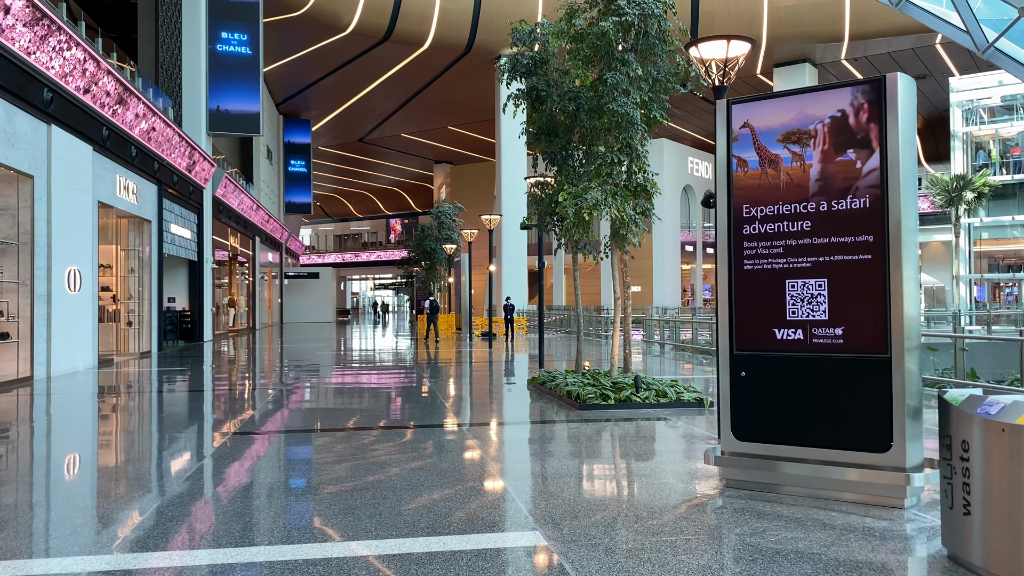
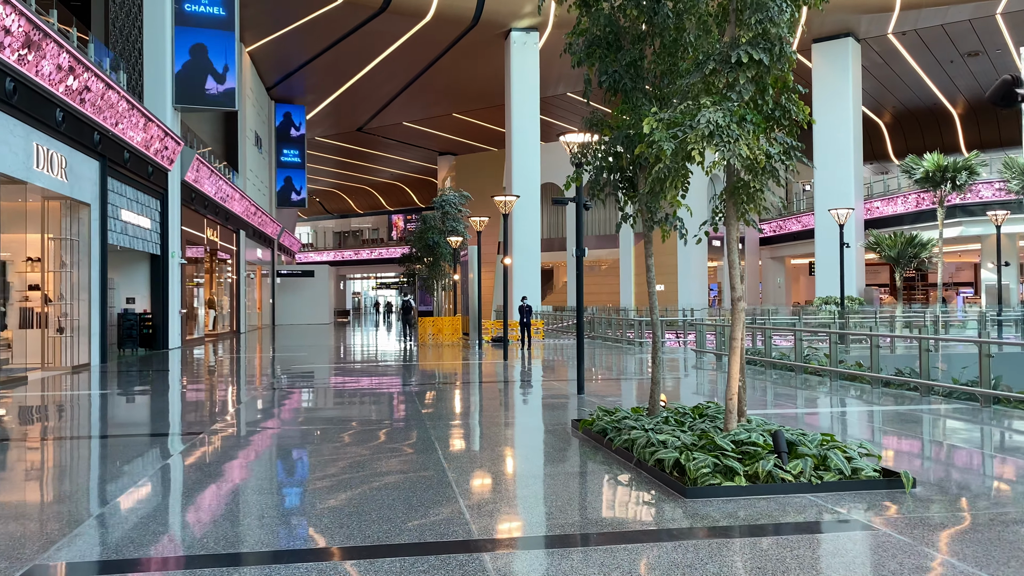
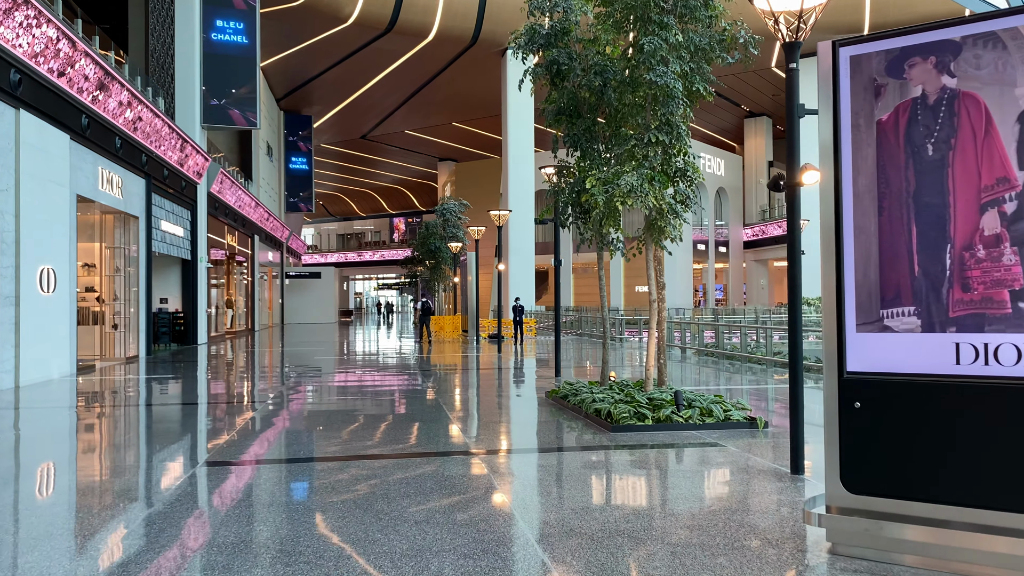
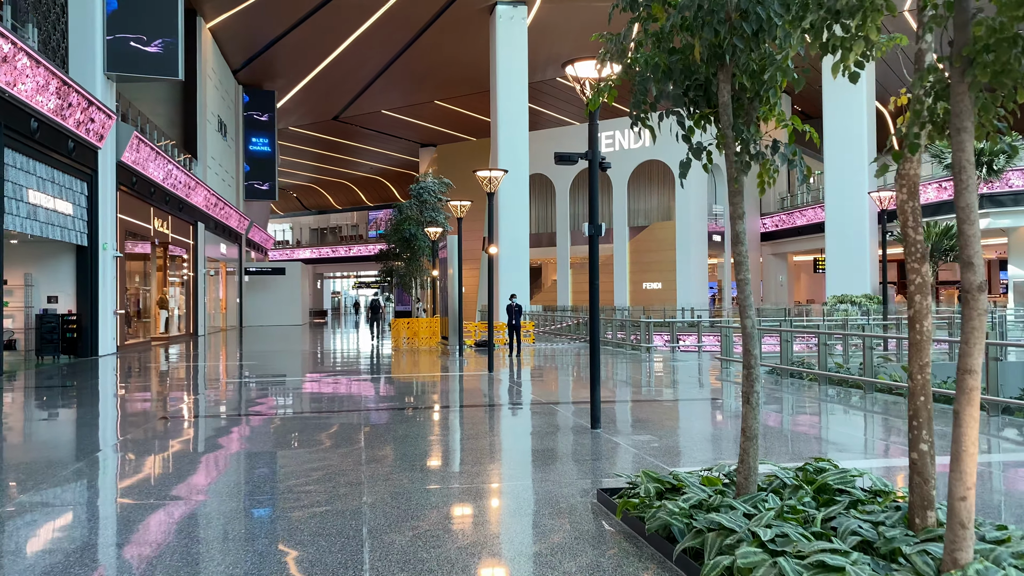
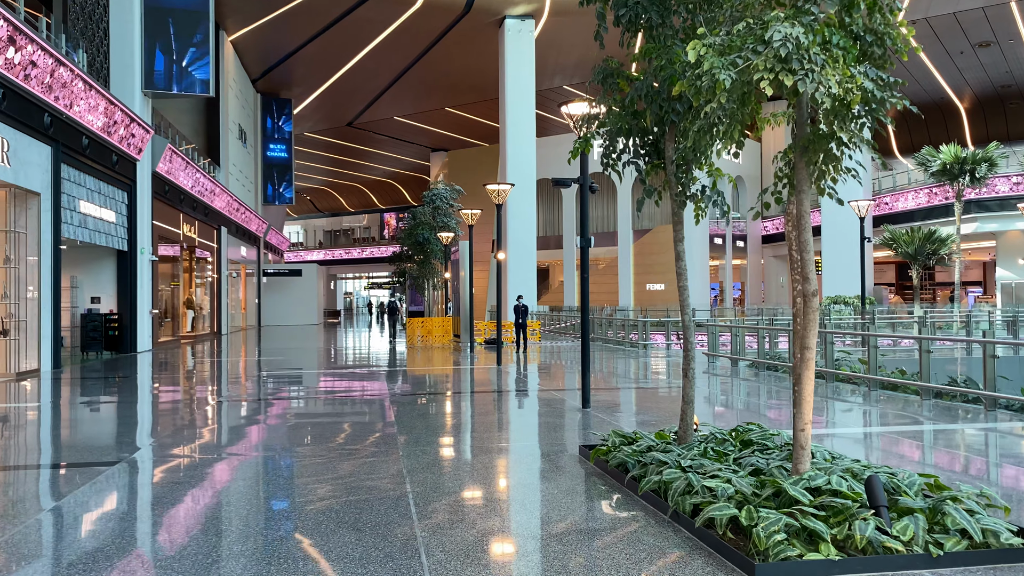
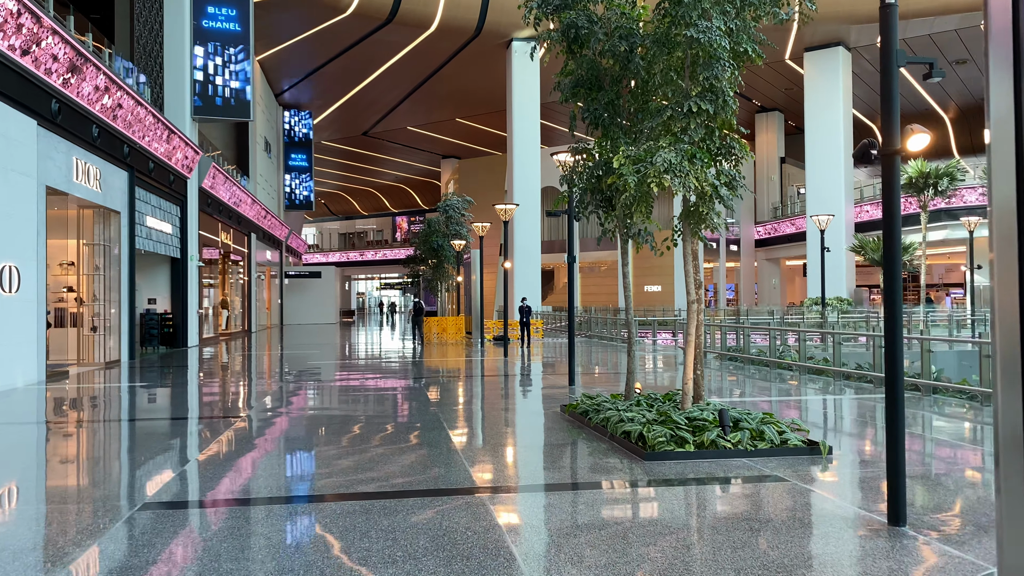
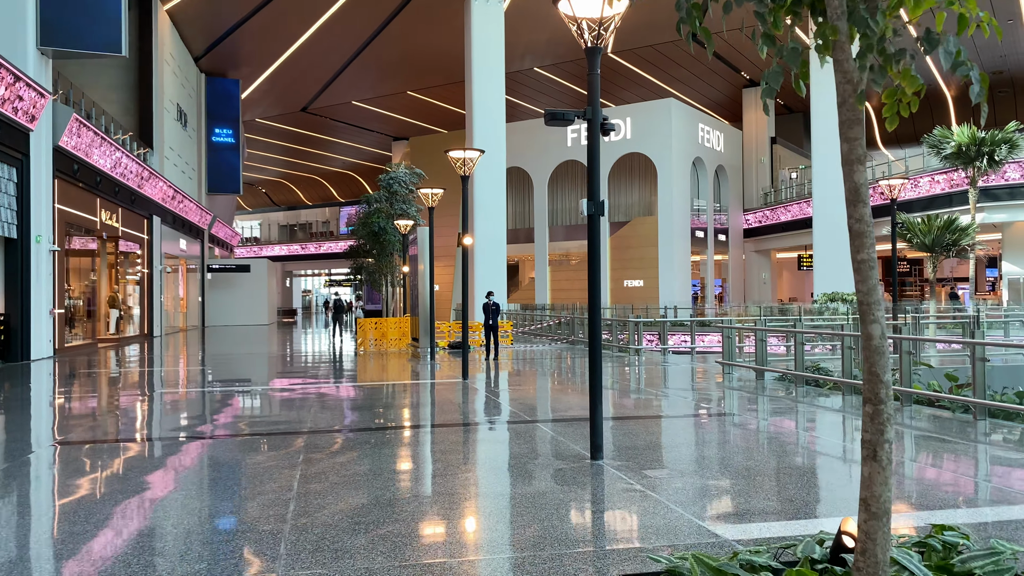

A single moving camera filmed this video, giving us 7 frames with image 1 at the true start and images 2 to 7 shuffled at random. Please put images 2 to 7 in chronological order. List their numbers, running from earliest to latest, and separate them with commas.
3, 6, 2, 5, 4, 7
